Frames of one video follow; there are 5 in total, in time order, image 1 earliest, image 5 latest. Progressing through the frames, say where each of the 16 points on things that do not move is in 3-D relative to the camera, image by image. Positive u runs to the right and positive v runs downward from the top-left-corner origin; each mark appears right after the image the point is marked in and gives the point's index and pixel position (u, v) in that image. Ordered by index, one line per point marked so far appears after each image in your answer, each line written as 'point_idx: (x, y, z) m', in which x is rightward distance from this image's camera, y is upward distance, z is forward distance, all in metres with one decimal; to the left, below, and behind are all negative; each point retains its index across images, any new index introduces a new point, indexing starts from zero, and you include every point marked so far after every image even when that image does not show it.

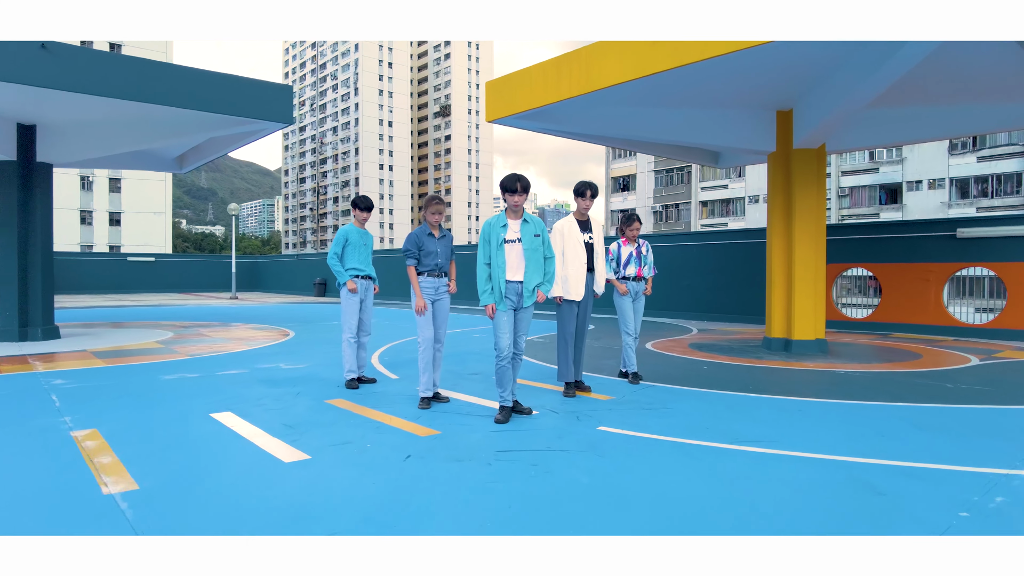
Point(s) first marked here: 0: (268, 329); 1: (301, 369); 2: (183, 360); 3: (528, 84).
0: (-4.7, -0.9, +11.7) m
1: (-2.4, -1.0, +7.0) m
2: (-4.3, -0.9, +7.8) m
3: (+0.3, +3.1, +8.9) m
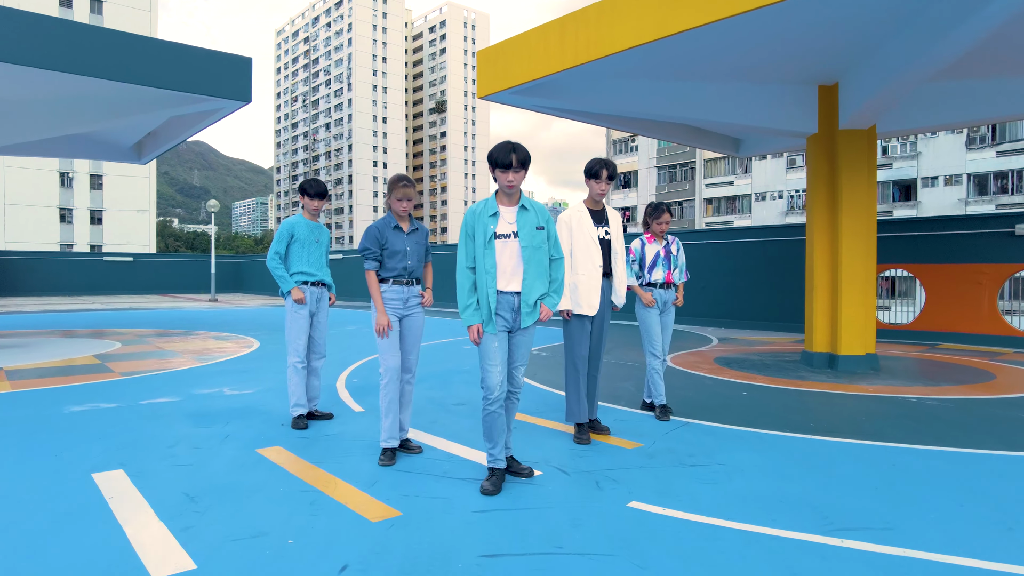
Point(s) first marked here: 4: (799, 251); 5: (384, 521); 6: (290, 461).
0: (-4.8, -0.9, +10.3) m
1: (-2.5, -1.1, +5.6) m
2: (-4.4, -1.0, +6.5) m
3: (+0.2, +3.0, +7.6) m
4: (+5.8, +0.7, +12.0) m
5: (-0.6, -1.1, +3.0) m
6: (-1.4, -1.1, +3.9) m
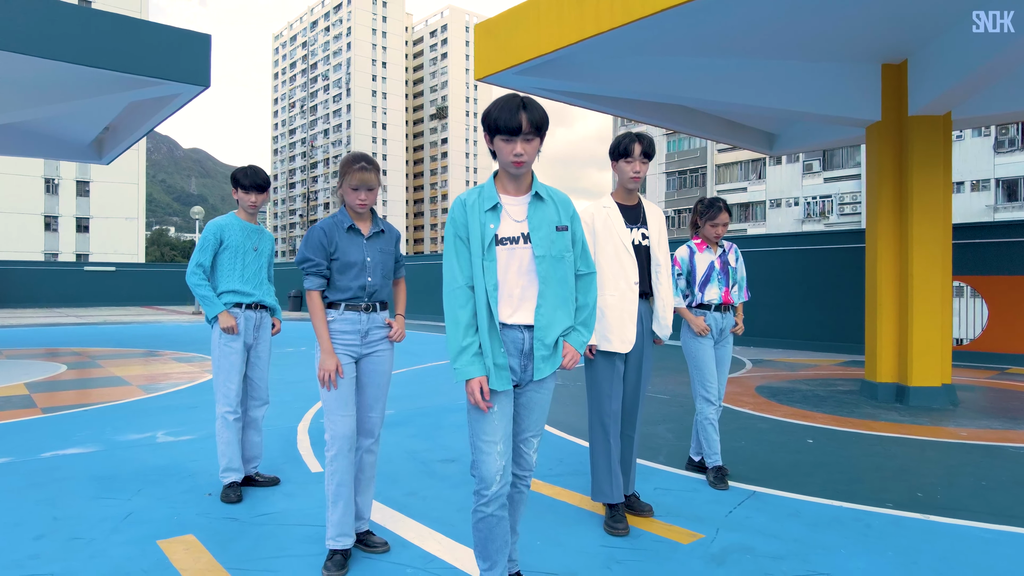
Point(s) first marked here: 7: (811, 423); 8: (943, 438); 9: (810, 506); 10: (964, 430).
0: (-4.8, -1.1, +9.1) m
1: (-2.5, -1.2, +4.5) m
2: (-4.3, -1.2, +5.3) m
3: (+0.2, +2.9, +6.5) m
4: (+5.8, +0.5, +10.9) m
5: (-0.6, -1.2, +1.8) m
6: (-1.4, -1.2, +2.7) m
7: (+3.0, -1.3, +5.9) m
8: (+4.0, -1.4, +5.4) m
9: (+1.8, -1.3, +3.5) m
10: (+4.4, -1.4, +5.8) m
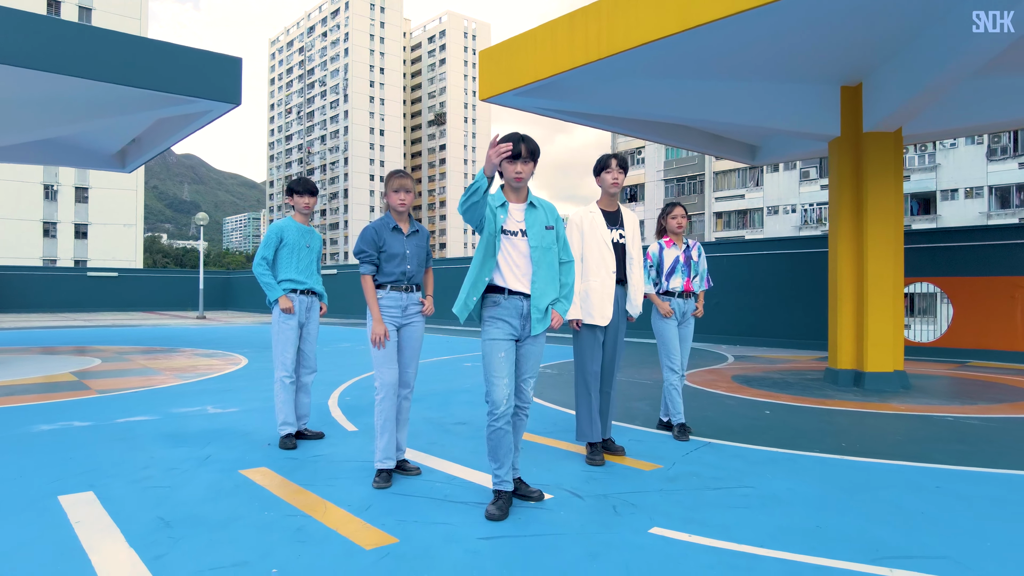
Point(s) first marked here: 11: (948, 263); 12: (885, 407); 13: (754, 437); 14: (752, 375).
0: (-4.9, -1.1, +9.9) m
1: (-2.5, -1.1, +5.3) m
2: (-4.4, -1.1, +6.1) m
3: (+0.2, +2.9, +7.4) m
4: (+5.8, +0.5, +11.9) m
5: (-0.6, -1.1, +2.6) m
6: (-1.4, -1.2, +3.5) m
7: (+3.0, -1.3, +6.8) m
8: (+3.9, -1.3, +6.3) m
9: (+1.8, -1.2, +4.4) m
10: (+4.4, -1.3, +6.7) m
11: (+7.5, +0.4, +10.2) m
12: (+4.2, -1.3, +6.6) m
13: (+1.9, -1.2, +4.9) m
14: (+3.6, -1.3, +8.9) m
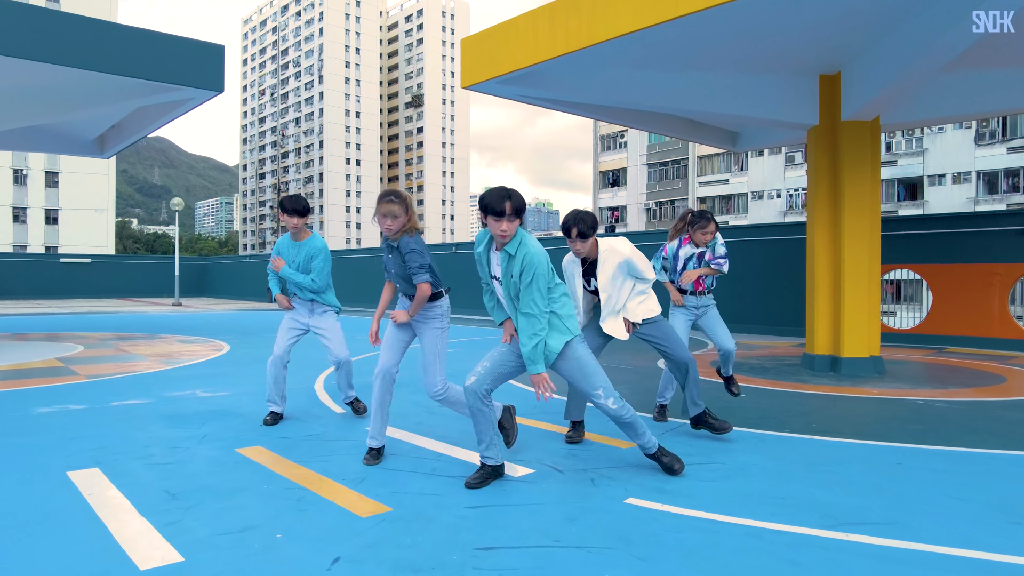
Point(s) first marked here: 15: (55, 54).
0: (-5.2, -0.9, +10.0) m
1: (-2.6, -1.0, +5.4) m
2: (-4.5, -1.0, +6.2) m
3: (0.0, +3.1, +7.5) m
4: (+5.4, +0.7, +12.2) m
5: (-0.7, -1.1, +2.8) m
6: (-1.5, -1.1, +3.7) m
7: (+2.7, -1.2, +7.2) m
8: (+3.7, -1.2, +6.7) m
9: (+1.6, -1.1, +4.7) m
10: (+4.2, -1.2, +7.0) m
11: (+7.2, +0.6, +10.6) m
12: (+4.0, -1.2, +7.0) m
13: (+1.8, -1.1, +5.2) m
14: (+3.3, -1.1, +9.3) m
15: (-5.4, +2.8, +7.0) m
